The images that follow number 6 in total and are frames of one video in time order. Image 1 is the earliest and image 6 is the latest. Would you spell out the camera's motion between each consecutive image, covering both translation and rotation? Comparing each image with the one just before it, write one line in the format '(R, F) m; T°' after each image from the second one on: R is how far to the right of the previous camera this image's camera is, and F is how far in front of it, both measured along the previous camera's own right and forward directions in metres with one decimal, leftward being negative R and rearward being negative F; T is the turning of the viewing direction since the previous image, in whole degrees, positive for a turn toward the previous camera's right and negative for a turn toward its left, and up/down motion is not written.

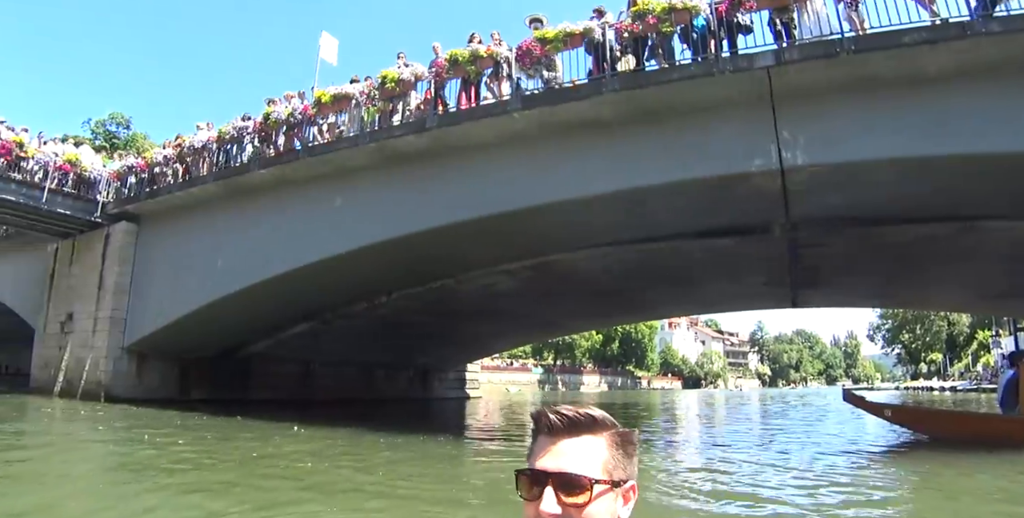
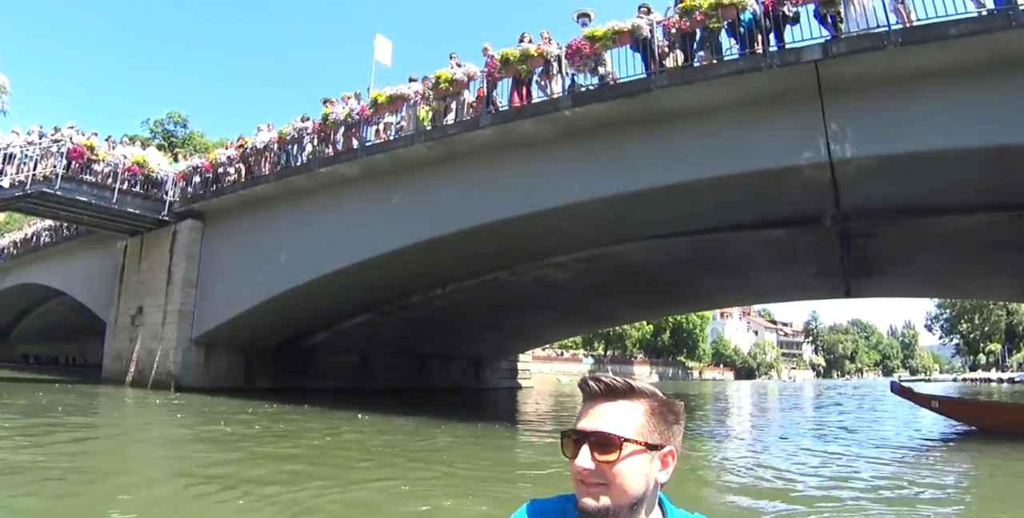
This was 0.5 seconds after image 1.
(0.0, -0.2) m; -4°
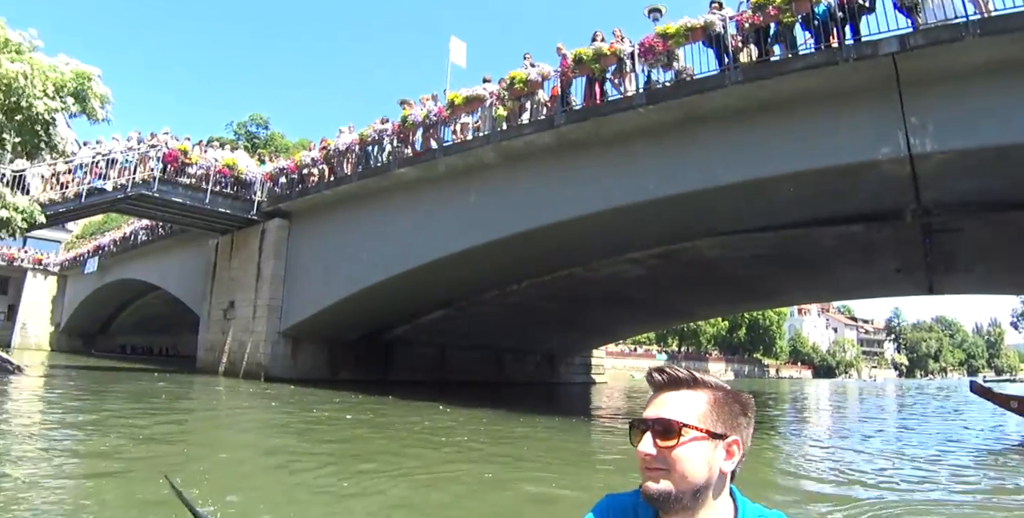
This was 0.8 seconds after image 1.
(-0.1, -0.2) m; -6°
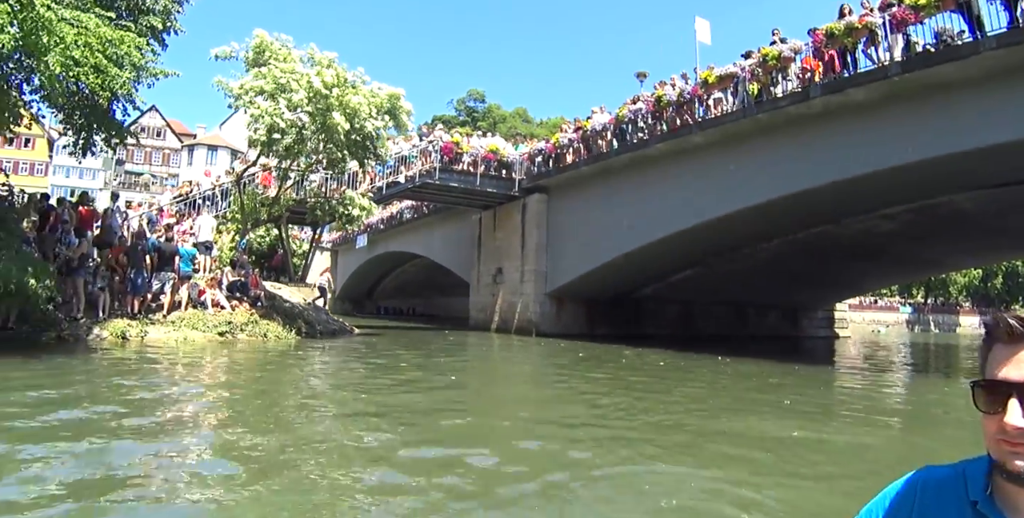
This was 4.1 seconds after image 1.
(-0.5, -1.6) m; -19°
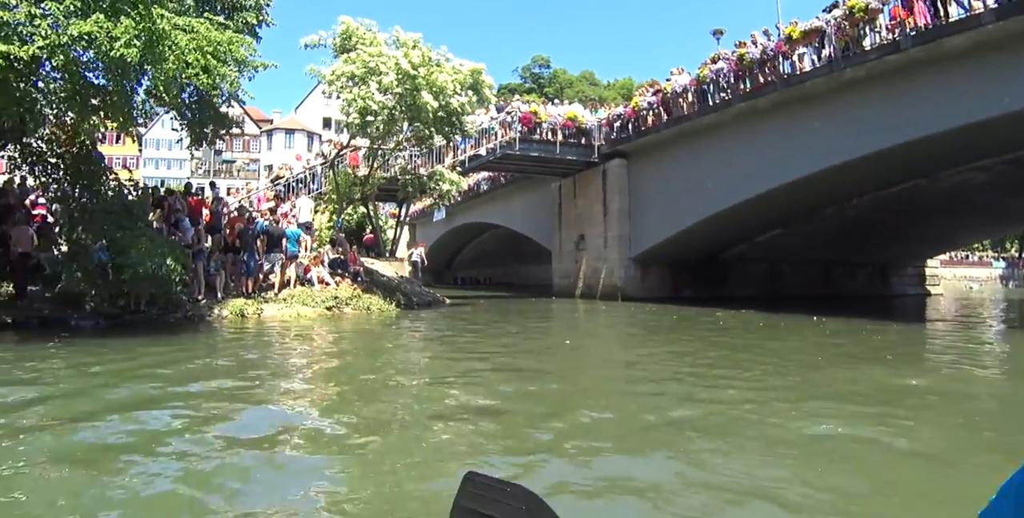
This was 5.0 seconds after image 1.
(-0.3, -0.4) m; -6°
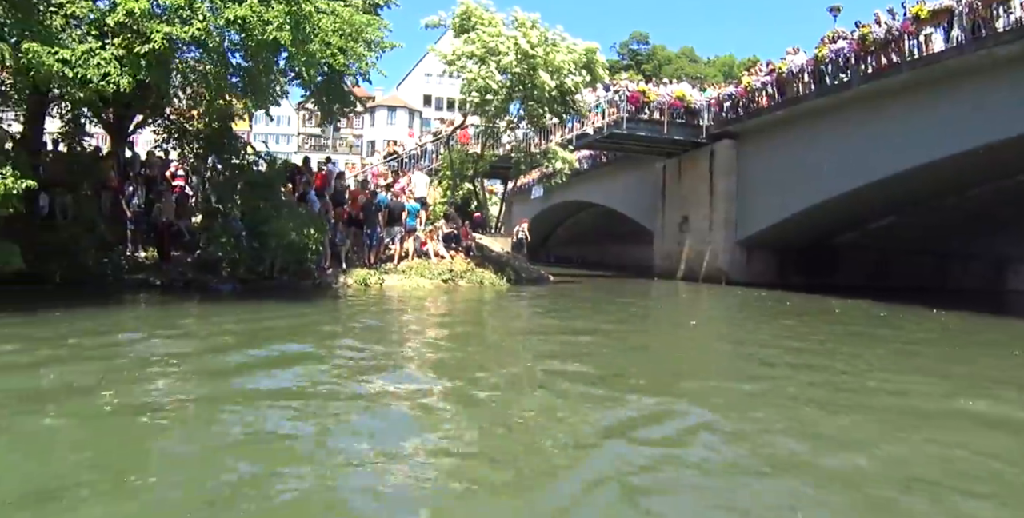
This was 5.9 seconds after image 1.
(-0.5, -0.5) m; -8°
